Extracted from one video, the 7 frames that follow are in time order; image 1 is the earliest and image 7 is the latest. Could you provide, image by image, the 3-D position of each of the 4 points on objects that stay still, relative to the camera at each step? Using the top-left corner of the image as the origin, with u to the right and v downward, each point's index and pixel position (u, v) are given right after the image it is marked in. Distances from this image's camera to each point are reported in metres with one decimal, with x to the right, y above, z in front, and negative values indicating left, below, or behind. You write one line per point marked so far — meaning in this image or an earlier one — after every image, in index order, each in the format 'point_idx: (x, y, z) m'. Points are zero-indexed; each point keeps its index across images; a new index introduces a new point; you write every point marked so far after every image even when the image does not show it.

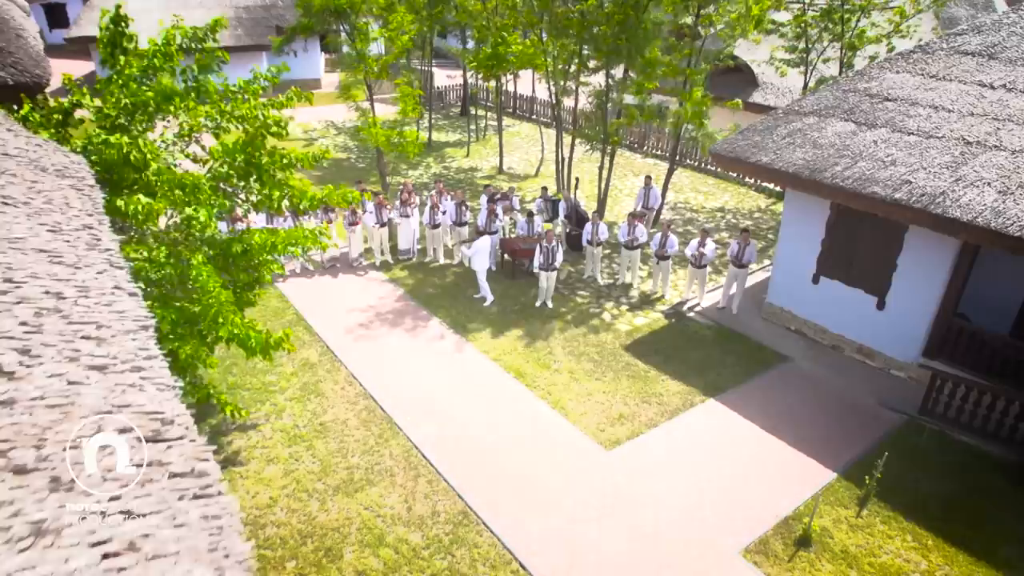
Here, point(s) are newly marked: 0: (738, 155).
0: (+3.9, +2.3, +11.0) m
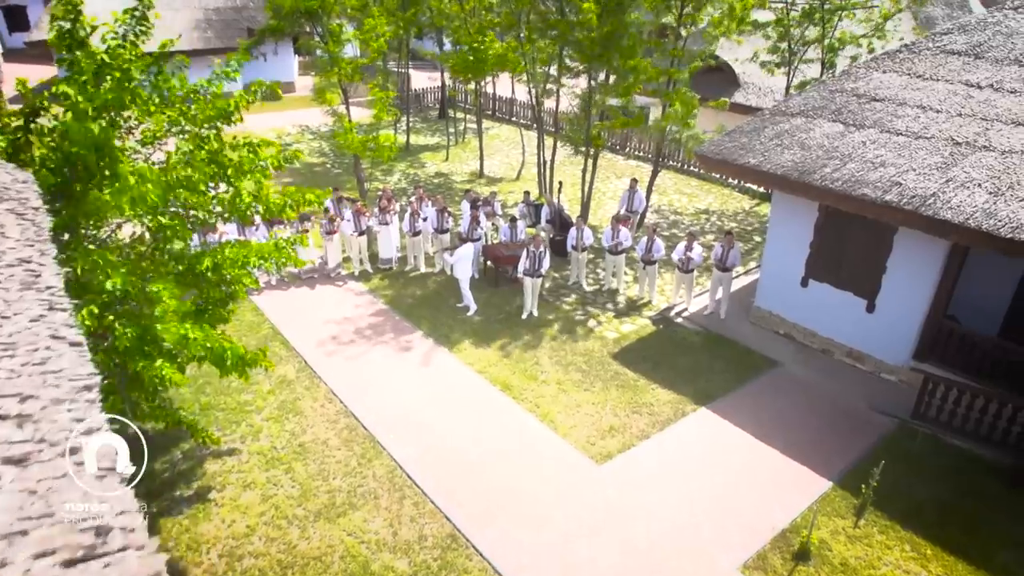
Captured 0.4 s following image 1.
0: (+3.6, +2.2, +10.8) m
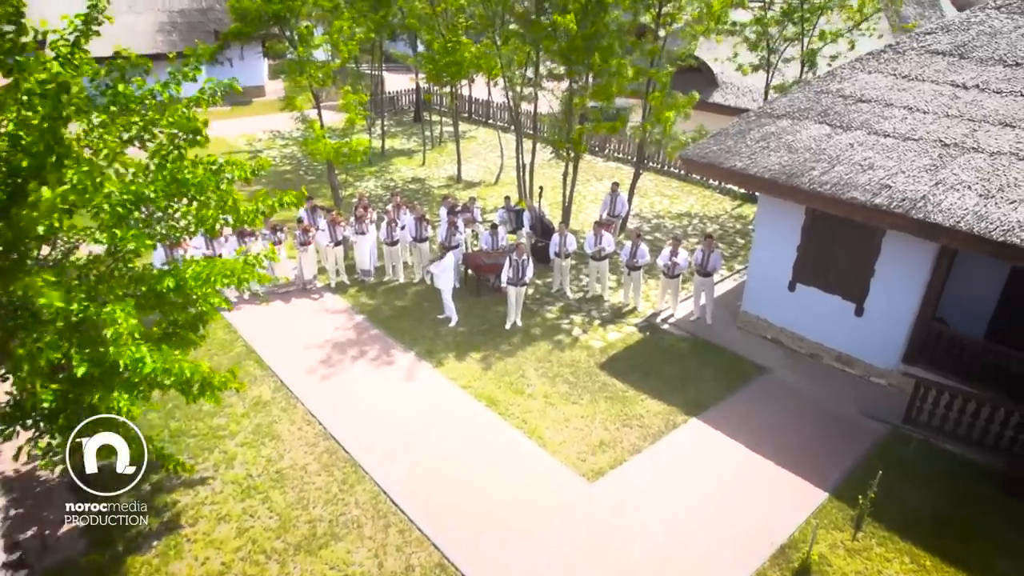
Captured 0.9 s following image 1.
0: (+3.3, +2.1, +10.6) m
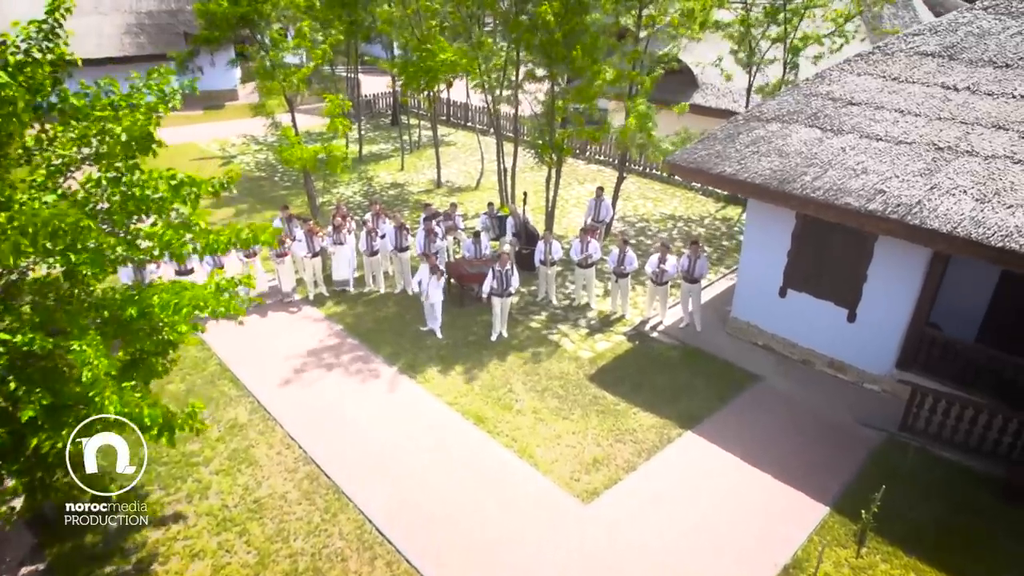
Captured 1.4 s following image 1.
0: (+3.0, +2.0, +10.3) m
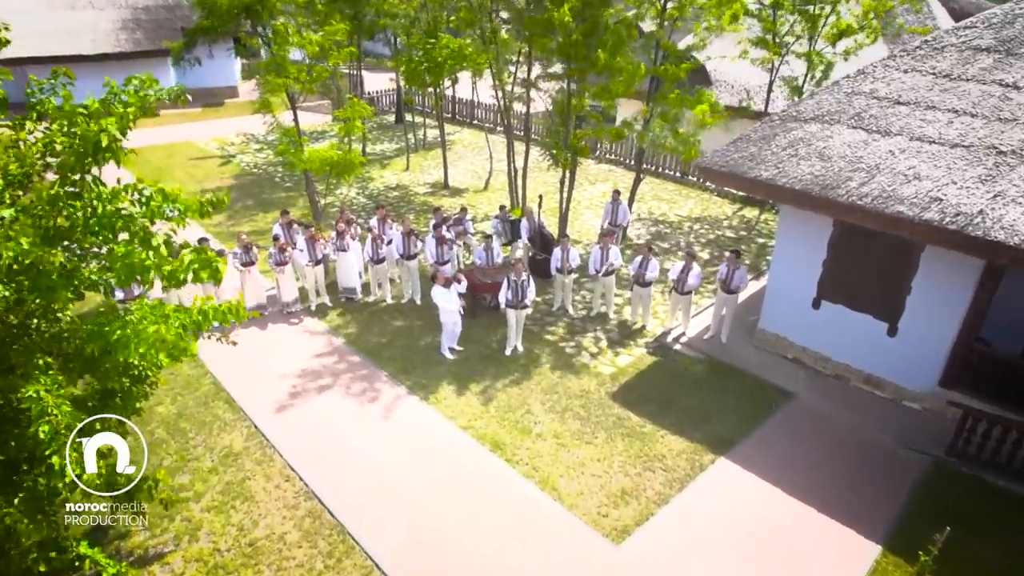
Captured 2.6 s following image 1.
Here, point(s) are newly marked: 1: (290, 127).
0: (+3.3, +1.8, +9.5) m
1: (-5.6, +4.0, +15.9) m
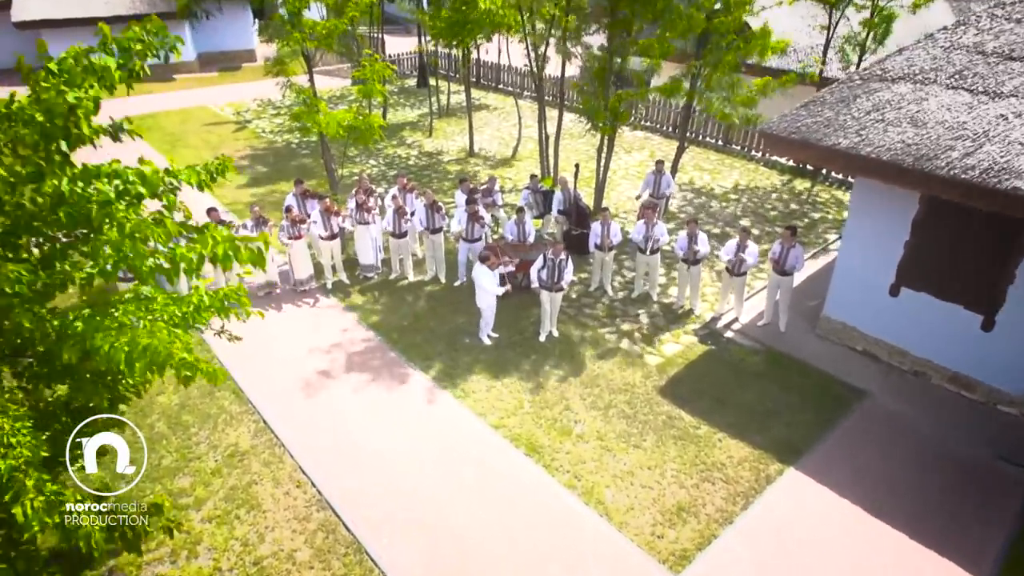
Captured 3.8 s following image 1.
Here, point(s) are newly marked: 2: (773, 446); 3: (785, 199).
0: (+3.8, +2.0, +8.2) m
1: (-4.8, +4.6, +14.8) m
2: (+3.4, -2.0, +8.3) m
3: (+6.7, +2.1, +15.4) m
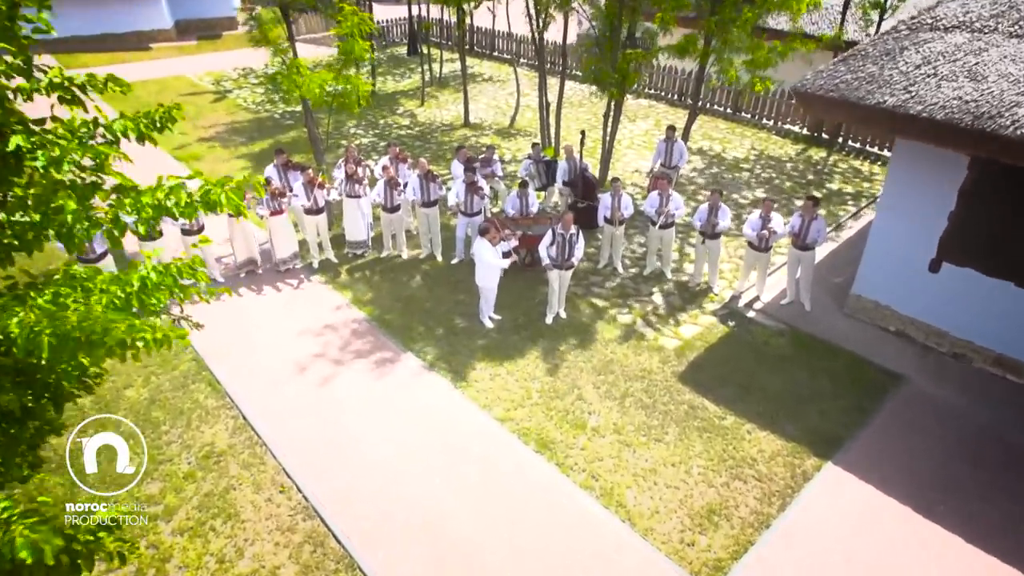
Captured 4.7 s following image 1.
0: (+3.9, +2.3, +7.3) m
1: (-4.8, +5.1, +13.7) m
2: (+3.5, -1.8, +7.5) m
3: (+6.7, +2.7, +14.5) m
